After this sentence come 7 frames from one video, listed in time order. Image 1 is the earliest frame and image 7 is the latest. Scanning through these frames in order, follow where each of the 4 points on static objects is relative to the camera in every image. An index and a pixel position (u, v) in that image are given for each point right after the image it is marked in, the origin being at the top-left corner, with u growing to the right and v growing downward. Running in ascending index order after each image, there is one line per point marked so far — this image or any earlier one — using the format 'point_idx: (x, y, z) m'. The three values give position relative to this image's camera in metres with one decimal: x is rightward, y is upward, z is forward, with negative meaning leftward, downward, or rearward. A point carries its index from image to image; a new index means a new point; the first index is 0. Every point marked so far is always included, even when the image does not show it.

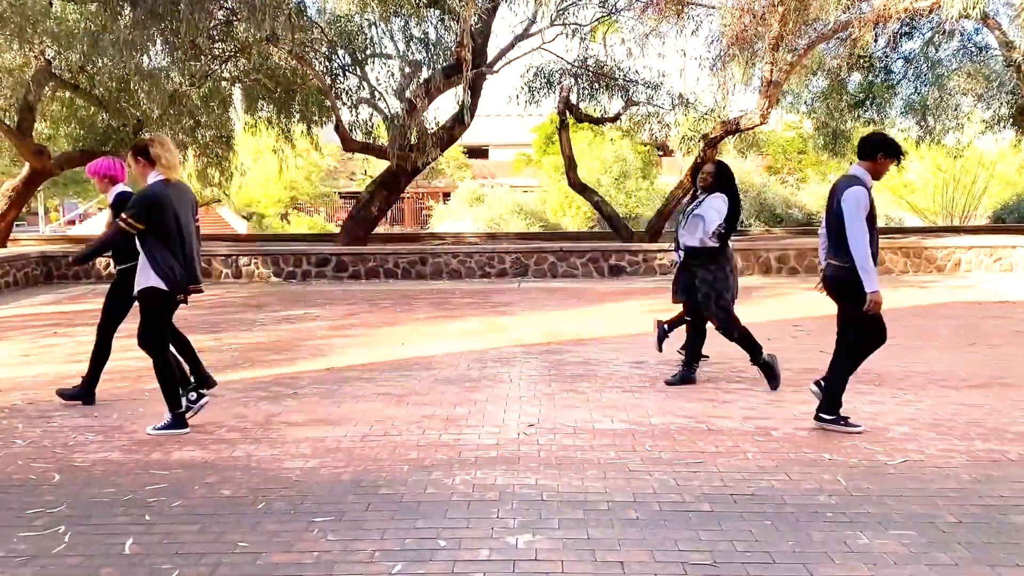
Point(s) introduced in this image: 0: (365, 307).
0: (-1.9, -0.3, +11.4) m
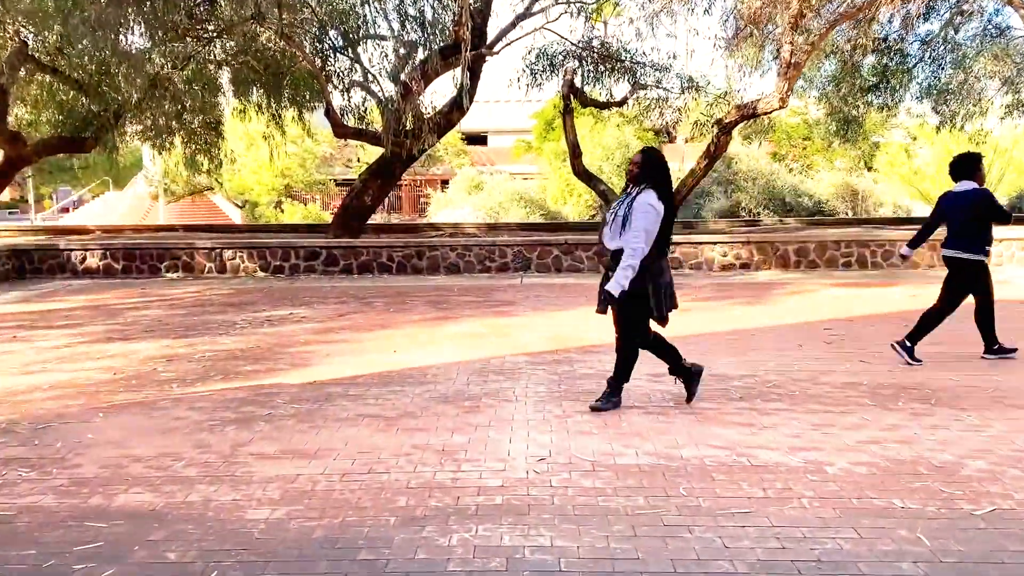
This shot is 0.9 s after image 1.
0: (-1.8, -0.2, +10.5) m
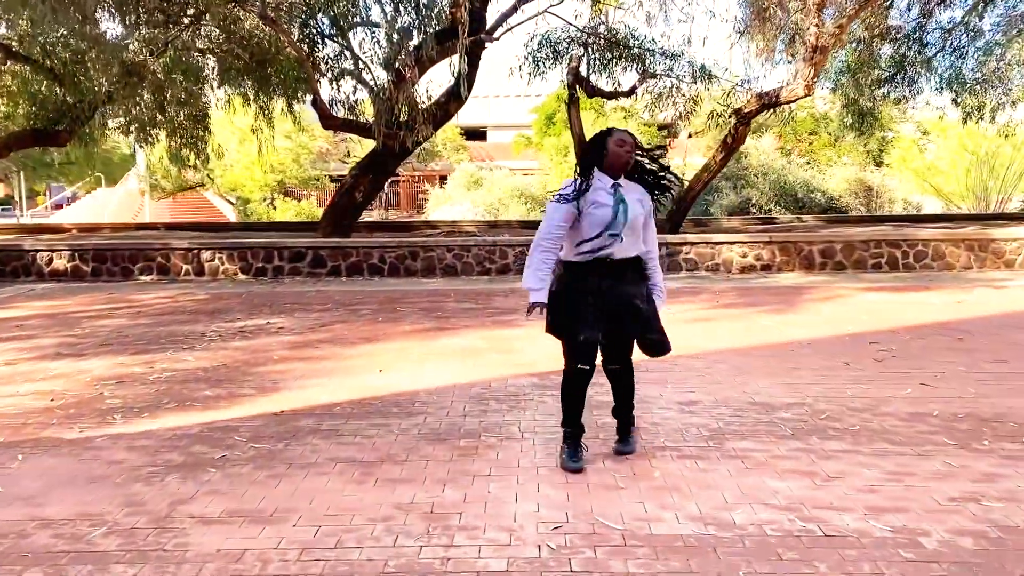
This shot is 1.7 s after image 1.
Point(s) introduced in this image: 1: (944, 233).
0: (-1.8, -0.3, +9.5) m
1: (+6.0, +0.8, +12.3) m
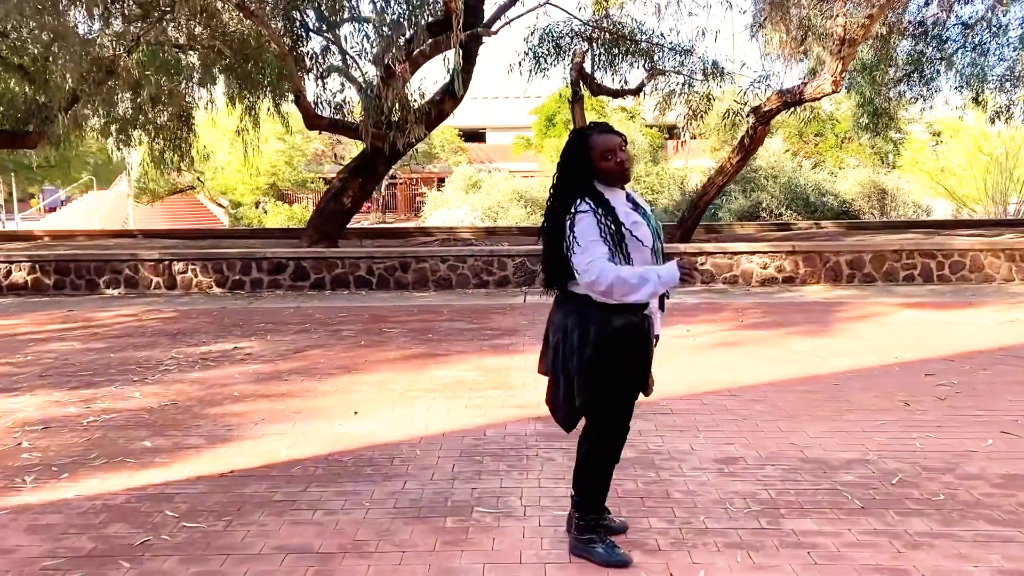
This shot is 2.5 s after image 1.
0: (-1.8, -0.5, +8.4) m
1: (+6.0, +0.6, +11.3) m
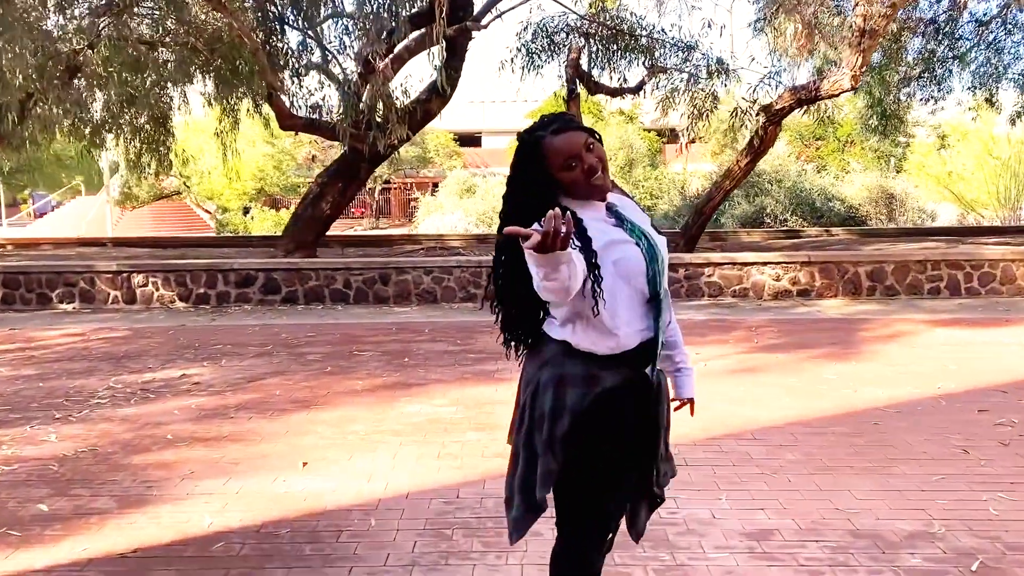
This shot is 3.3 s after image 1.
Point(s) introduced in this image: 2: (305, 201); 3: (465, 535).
0: (-1.9, -0.6, +7.4) m
1: (+5.9, +0.4, +10.3) m
2: (-3.2, +1.3, +13.6) m
3: (-0.2, -1.1, +3.8) m
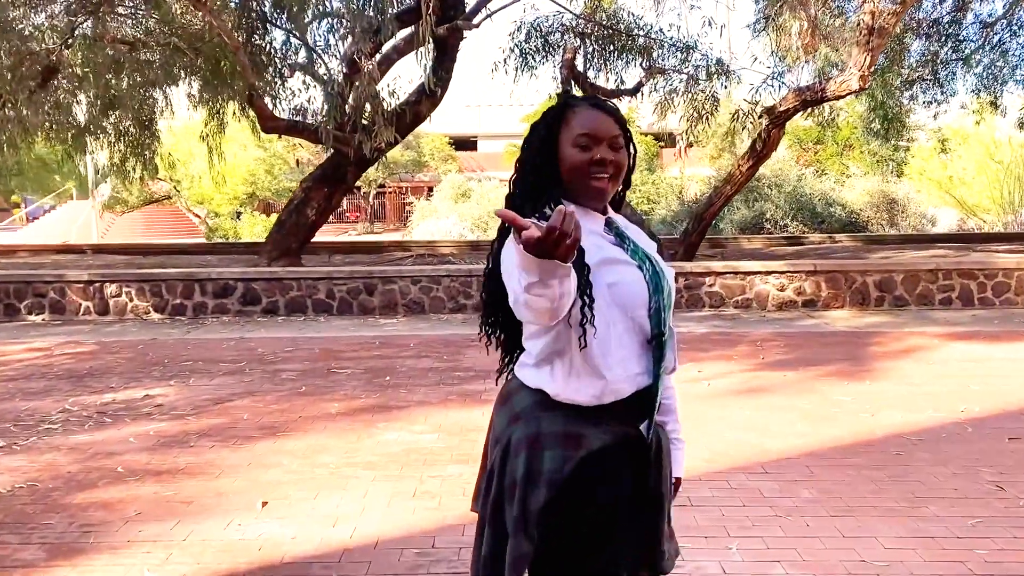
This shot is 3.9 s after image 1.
0: (-2.0, -0.7, +6.9) m
1: (+5.8, +0.3, +9.9) m
2: (-3.3, +1.2, +13.0) m
3: (-0.3, -1.1, +3.3) m
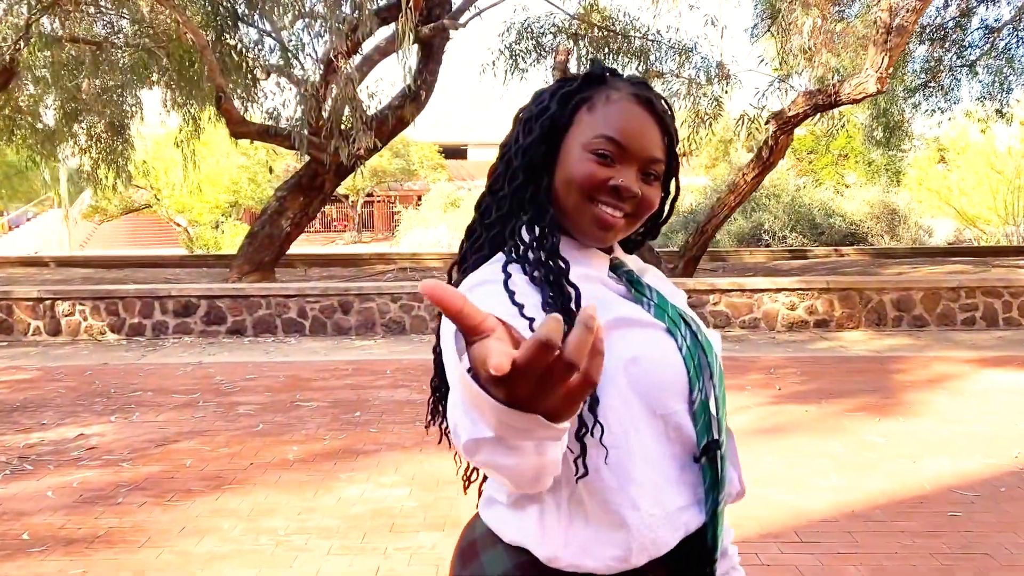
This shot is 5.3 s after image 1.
0: (-2.1, -0.9, +6.1) m
1: (+5.7, +0.1, +9.1) m
2: (-3.4, +1.0, +12.2) m
3: (-0.3, -1.3, +2.5) m
